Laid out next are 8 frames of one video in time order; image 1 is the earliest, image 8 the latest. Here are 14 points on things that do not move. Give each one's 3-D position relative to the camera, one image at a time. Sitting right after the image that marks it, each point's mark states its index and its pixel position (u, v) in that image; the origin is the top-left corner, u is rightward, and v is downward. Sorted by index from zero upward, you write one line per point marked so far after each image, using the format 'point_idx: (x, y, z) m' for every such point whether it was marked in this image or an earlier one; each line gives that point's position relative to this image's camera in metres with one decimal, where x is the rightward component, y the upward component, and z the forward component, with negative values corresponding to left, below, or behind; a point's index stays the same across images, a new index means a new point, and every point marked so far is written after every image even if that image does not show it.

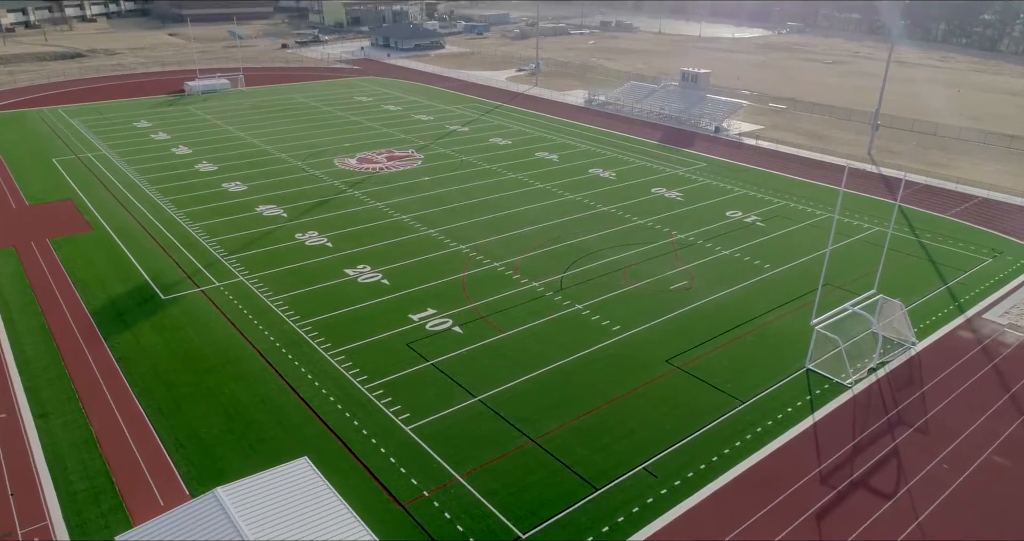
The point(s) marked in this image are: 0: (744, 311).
0: (+6.1, -1.1, +18.6) m
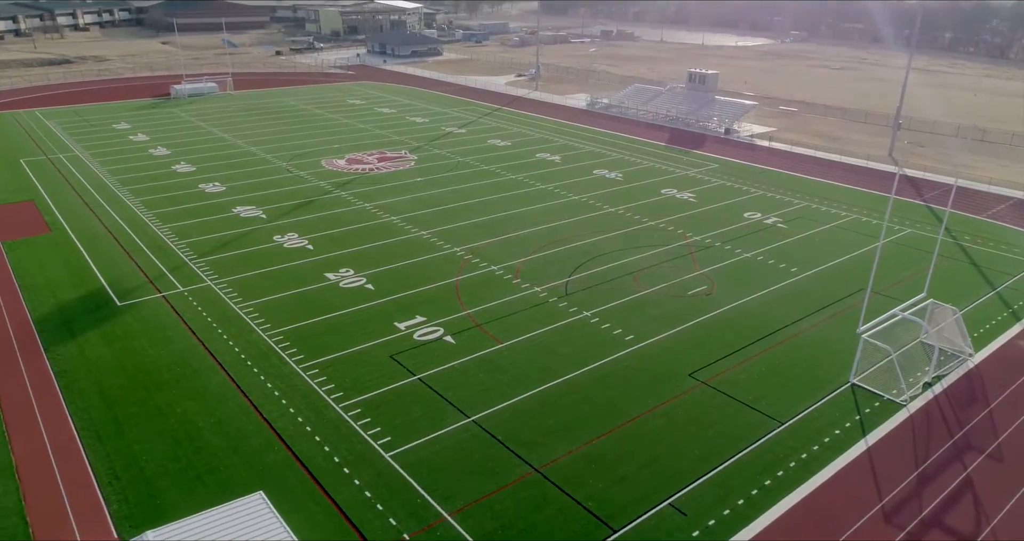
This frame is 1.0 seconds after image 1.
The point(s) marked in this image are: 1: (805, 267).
0: (+6.1, -1.1, +16.5) m
1: (+8.1, +0.1, +19.6) m
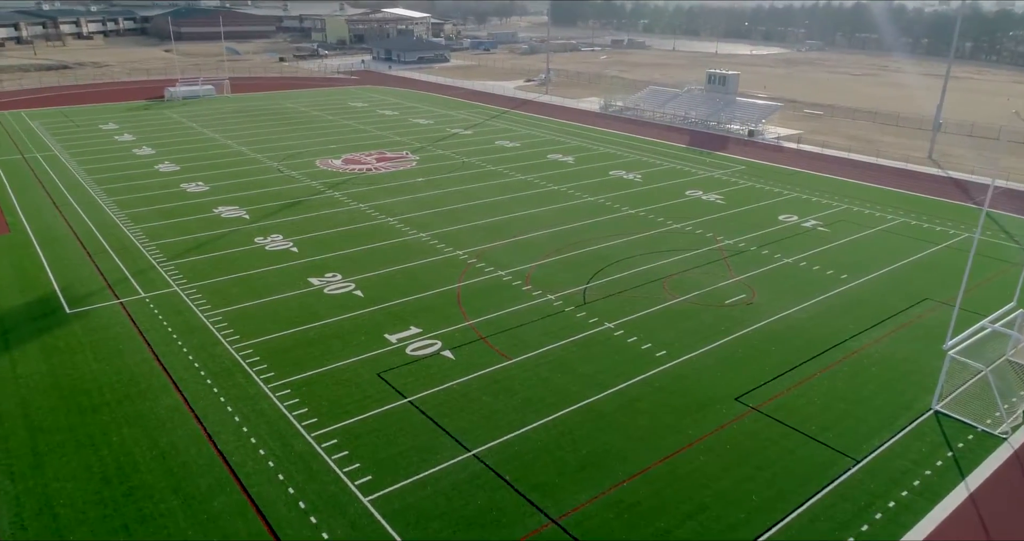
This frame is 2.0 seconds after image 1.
0: (+6.2, -1.2, +14.1) m
1: (+8.3, -0.1, +17.2) m
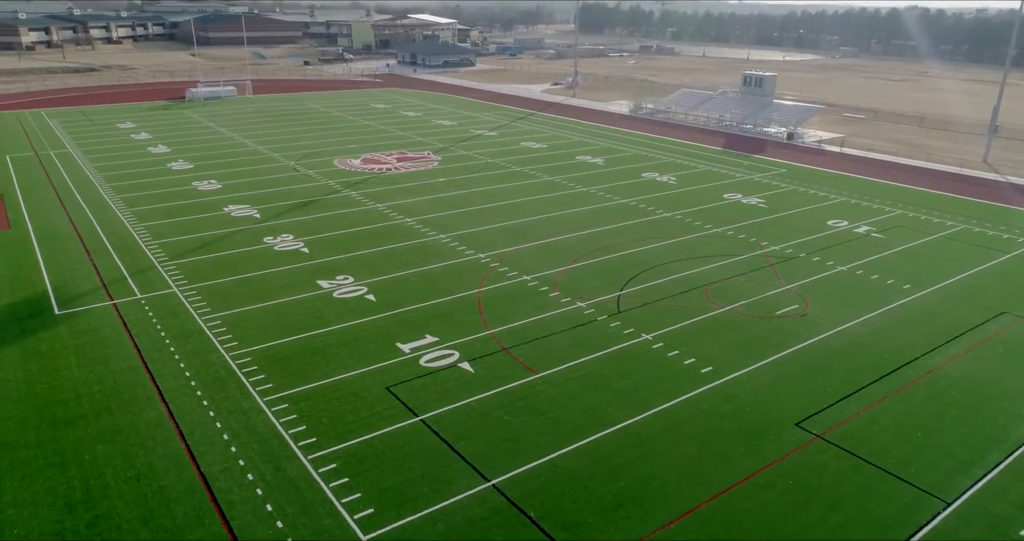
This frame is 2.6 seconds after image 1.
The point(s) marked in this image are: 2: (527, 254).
0: (+6.7, -1.4, +12.5) m
1: (+8.9, -0.3, +15.5) m
2: (+0.4, +0.4, +16.9) m
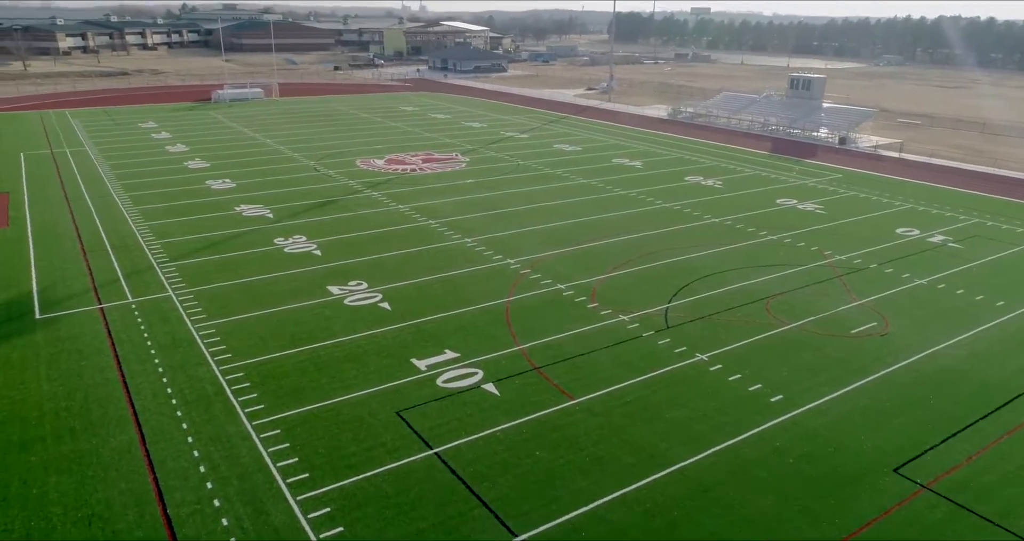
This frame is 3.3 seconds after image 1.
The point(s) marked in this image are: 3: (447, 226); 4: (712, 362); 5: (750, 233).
0: (+7.2, -1.6, +10.5) m
1: (+9.5, -0.6, +13.4) m
2: (+1.1, +0.2, +15.2) m
3: (-1.6, +1.1, +17.7) m
4: (+3.0, -1.4, +10.7) m
5: (+5.8, +0.9, +17.4) m
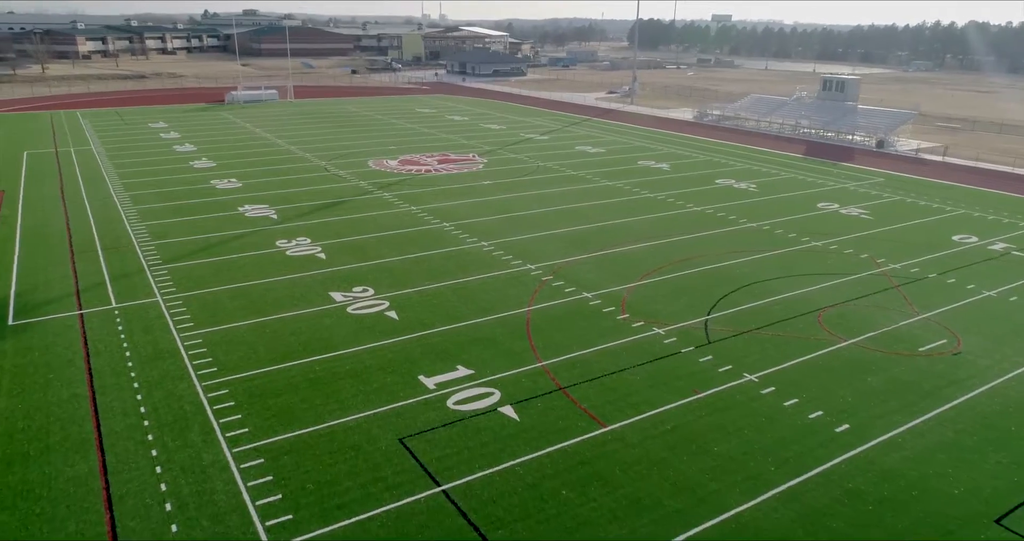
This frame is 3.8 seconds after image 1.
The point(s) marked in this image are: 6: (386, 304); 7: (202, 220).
0: (+7.5, -1.7, +9.0) m
1: (+9.8, -0.8, +11.9) m
2: (+1.5, +0.1, +13.9) m
3: (-1.1, +1.0, +16.4) m
4: (+3.3, -1.5, +9.3) m
5: (+6.2, +0.7, +16.0) m
6: (-2.1, -0.6, +11.9) m
7: (-7.4, +1.2, +17.0) m
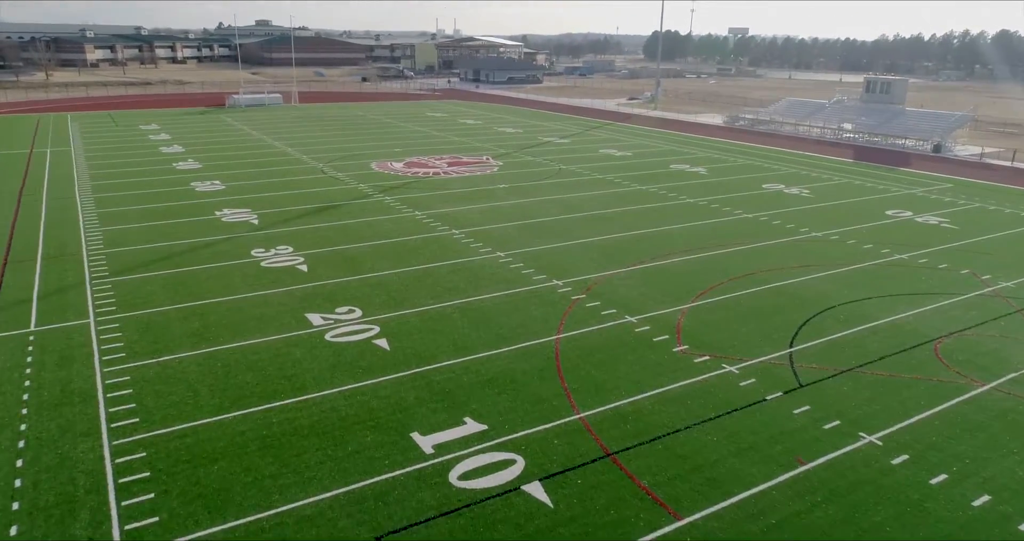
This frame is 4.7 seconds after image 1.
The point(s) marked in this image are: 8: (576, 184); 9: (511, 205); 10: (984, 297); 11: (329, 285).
0: (+7.7, -1.9, +6.3) m
1: (+10.1, -1.0, +9.2) m
2: (+1.8, -0.2, +11.3) m
3: (-0.7, +0.7, +13.9) m
4: (+3.5, -1.7, +6.7) m
5: (+6.6, +0.4, +13.3) m
6: (-1.8, -0.8, +9.4) m
7: (-6.9, +0.9, +14.6) m
8: (+1.7, +2.3, +19.3) m
9: (0.0, +1.5, +16.6) m
10: (+7.2, -0.4, +10.9) m
11: (-2.8, -0.2, +11.0) m
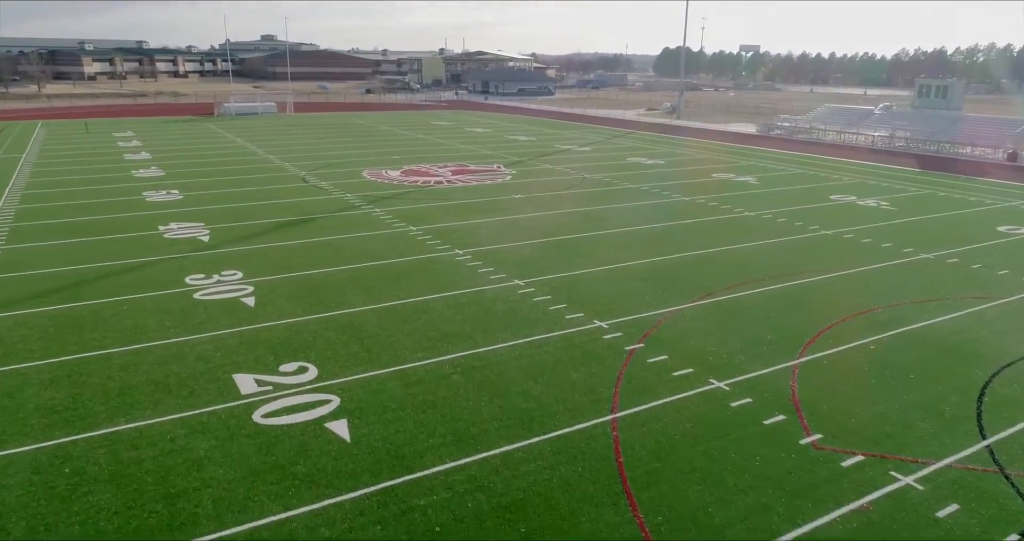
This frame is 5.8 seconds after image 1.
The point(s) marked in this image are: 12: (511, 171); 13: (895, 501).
0: (+7.9, -2.2, +2.9) m
1: (+10.4, -1.4, +5.8) m
2: (+2.1, -0.6, +8.0) m
3: (-0.4, +0.2, +10.7) m
4: (+3.8, -2.0, +3.4) m
5: (+6.9, -0.1, +10.0) m
6: (-1.5, -1.1, +6.1) m
7: (-6.6, +0.4, +11.4) m
8: (+2.1, +1.7, +16.1) m
9: (+0.3, +1.0, +13.5) m
10: (+7.5, -0.8, +7.6) m
11: (-2.5, -0.6, +7.8) m
12: (0.0, +2.7, +19.3) m
13: (+2.6, -1.5, +4.8) m
